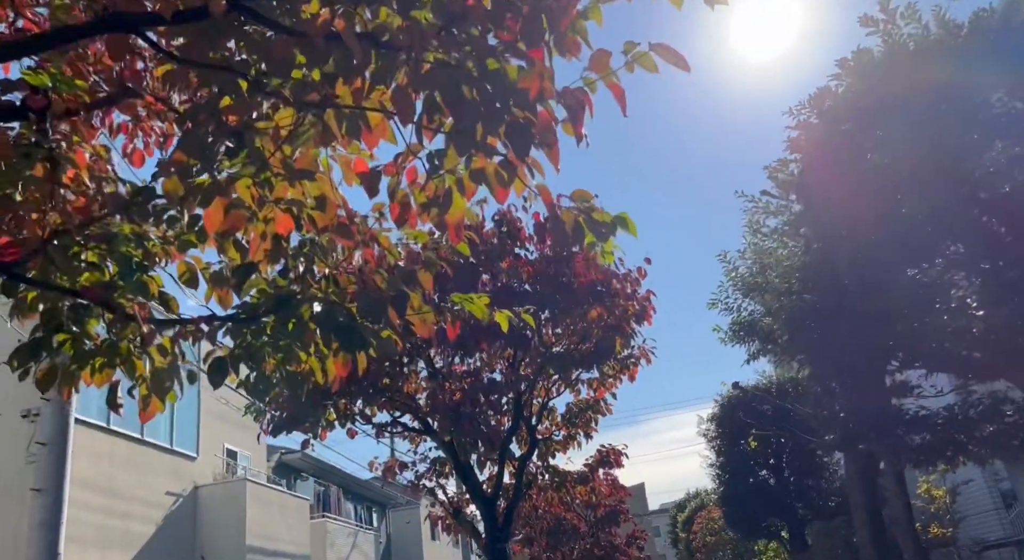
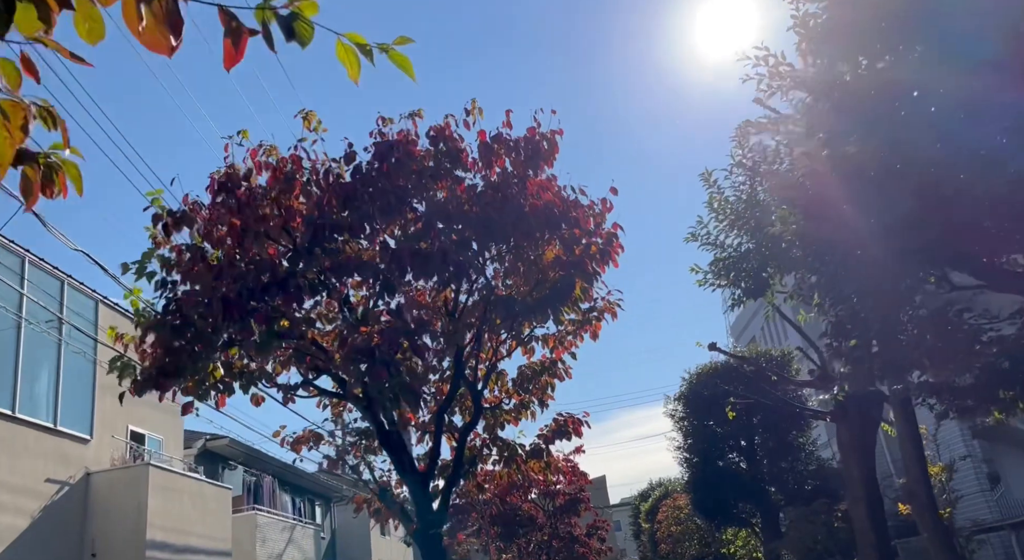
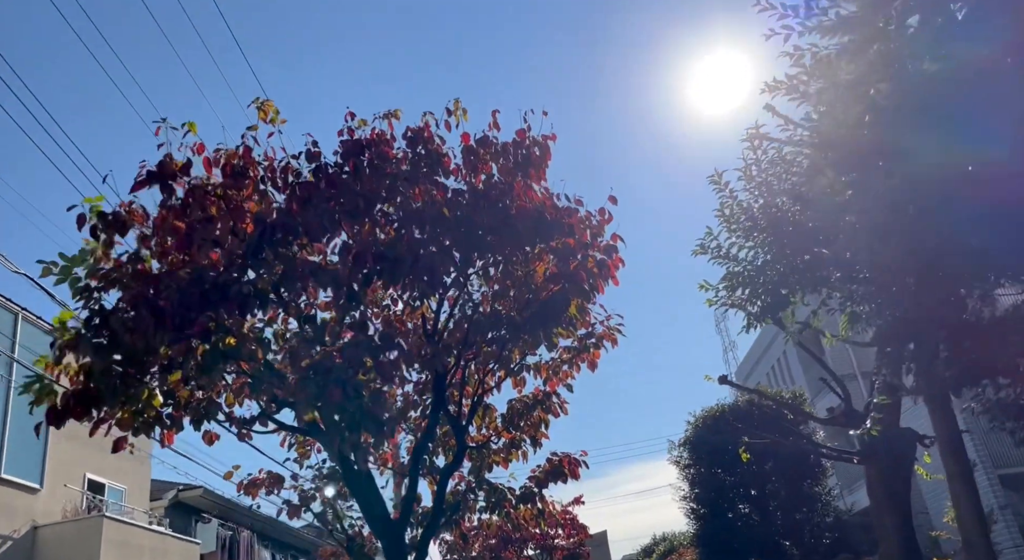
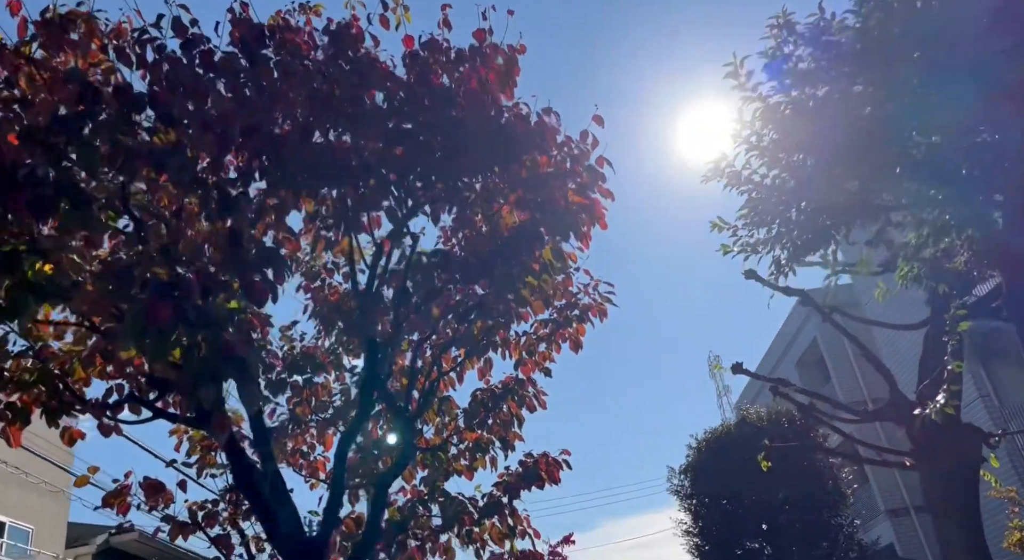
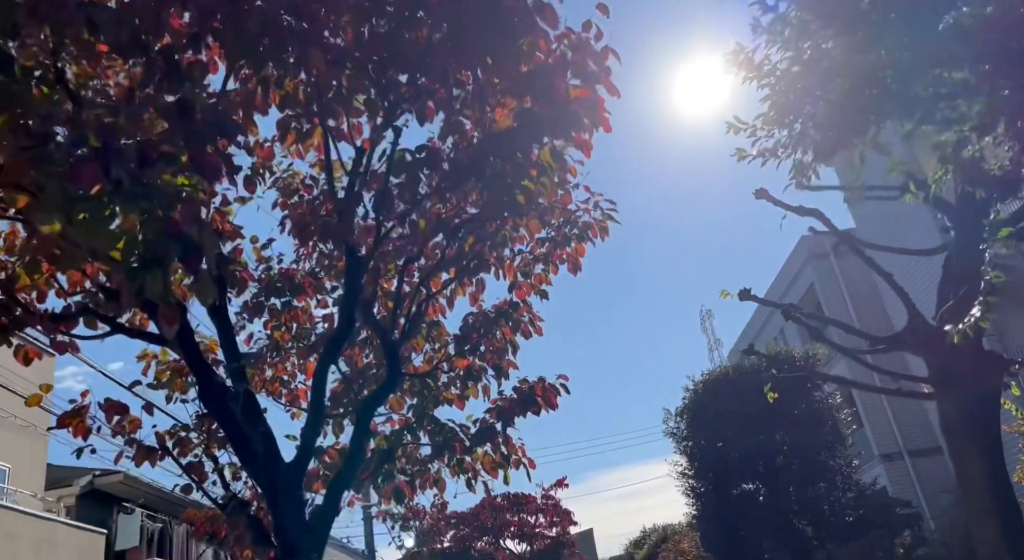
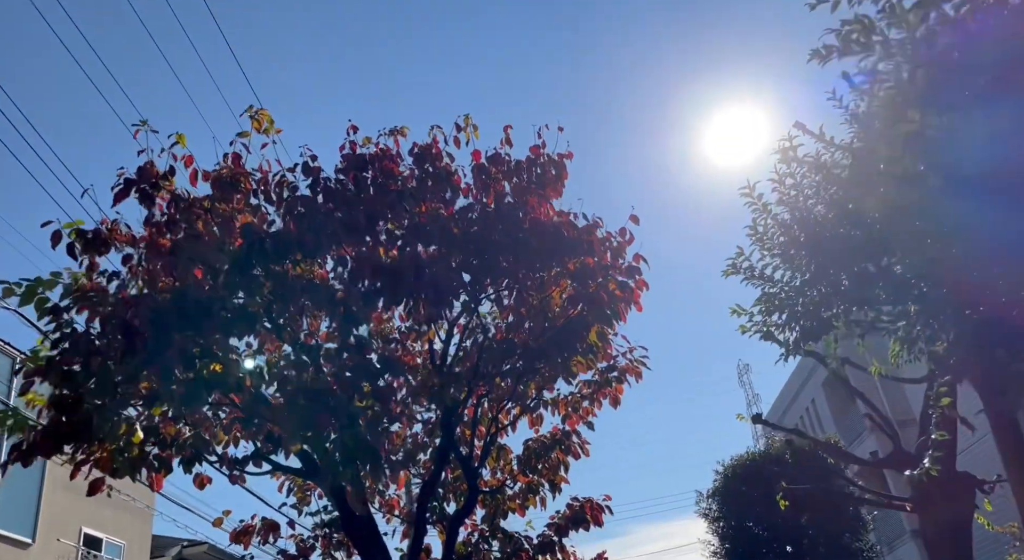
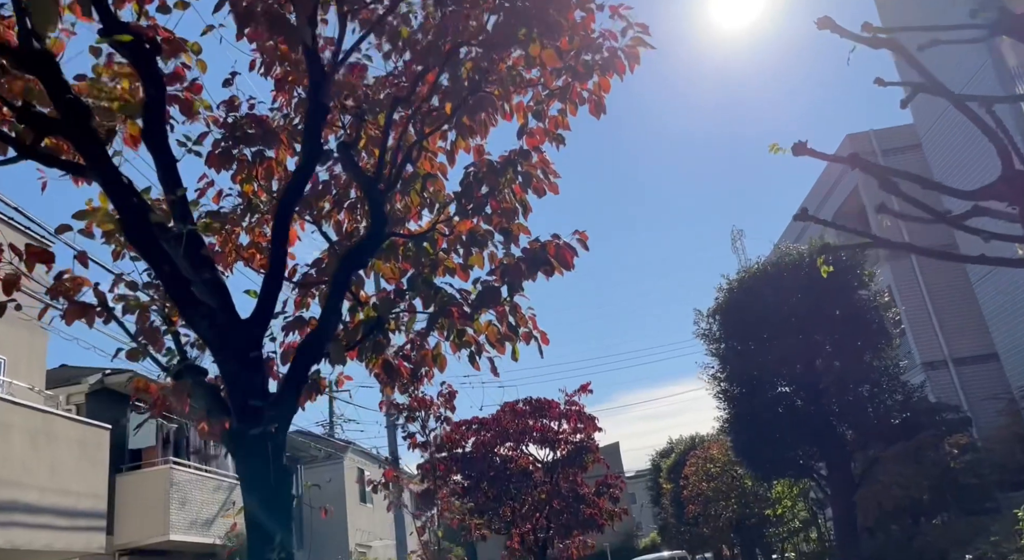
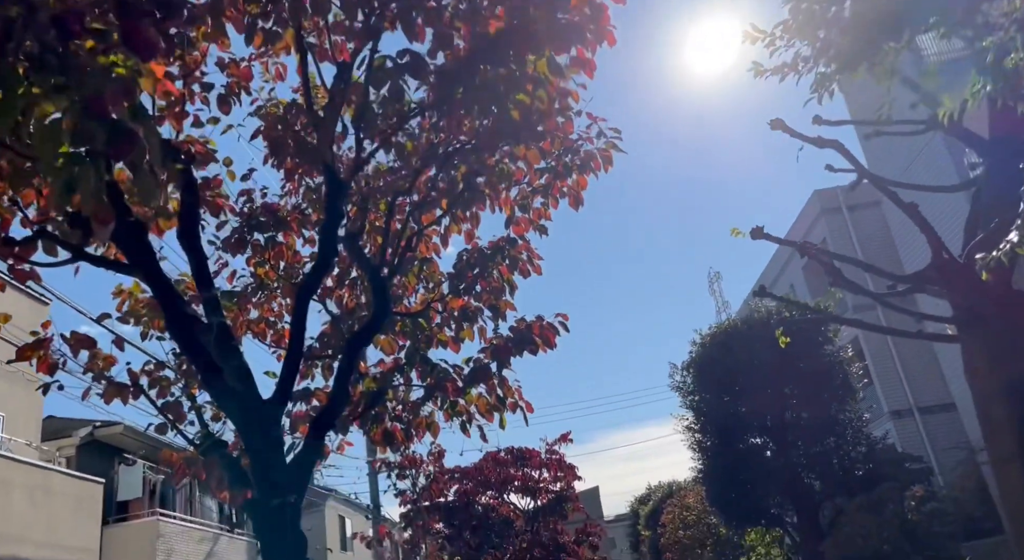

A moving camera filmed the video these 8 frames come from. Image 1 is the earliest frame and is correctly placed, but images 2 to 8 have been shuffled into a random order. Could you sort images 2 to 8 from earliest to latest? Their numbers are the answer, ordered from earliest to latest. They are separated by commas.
2, 3, 6, 4, 5, 8, 7
